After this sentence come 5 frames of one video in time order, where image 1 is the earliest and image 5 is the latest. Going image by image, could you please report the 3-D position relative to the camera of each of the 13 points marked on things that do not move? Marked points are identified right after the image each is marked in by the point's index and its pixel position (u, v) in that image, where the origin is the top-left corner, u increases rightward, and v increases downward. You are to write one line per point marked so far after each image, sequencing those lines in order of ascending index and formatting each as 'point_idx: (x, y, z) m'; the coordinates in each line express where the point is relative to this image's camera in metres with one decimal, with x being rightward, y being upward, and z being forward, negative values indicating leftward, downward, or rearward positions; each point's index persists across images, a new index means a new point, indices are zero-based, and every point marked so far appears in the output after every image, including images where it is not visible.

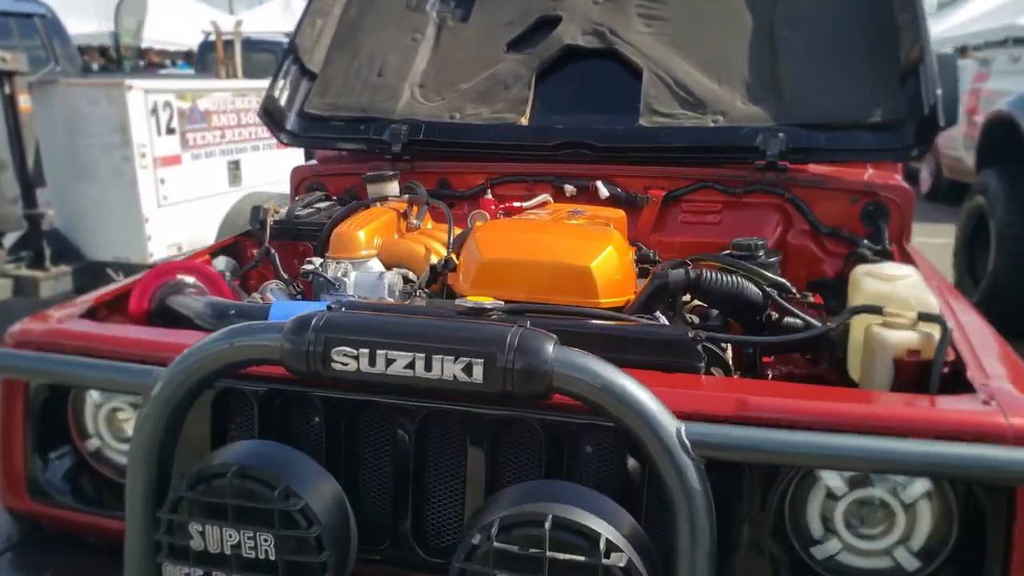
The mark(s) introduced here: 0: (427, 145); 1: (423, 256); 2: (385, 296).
0: (-0.3, +0.5, +2.9) m
1: (-0.2, +0.1, +2.2) m
2: (-0.3, 0.0, +2.0) m
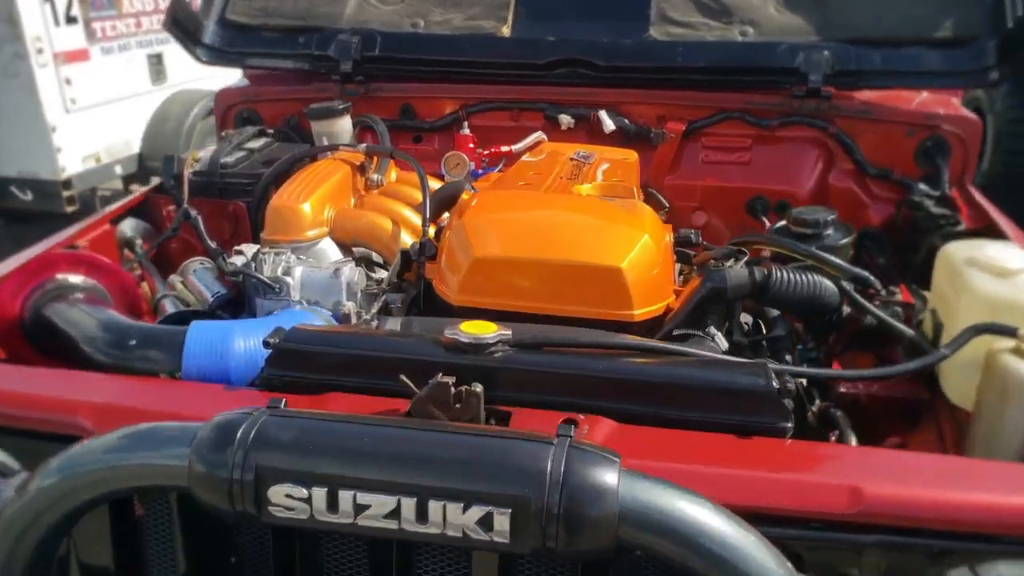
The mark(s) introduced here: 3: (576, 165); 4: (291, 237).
0: (-0.4, +0.6, +2.3) m
1: (-0.3, +0.1, +1.7) m
2: (-0.3, 0.0, +1.5) m
3: (+0.2, +0.3, +1.9) m
4: (-0.4, +0.1, +1.6) m
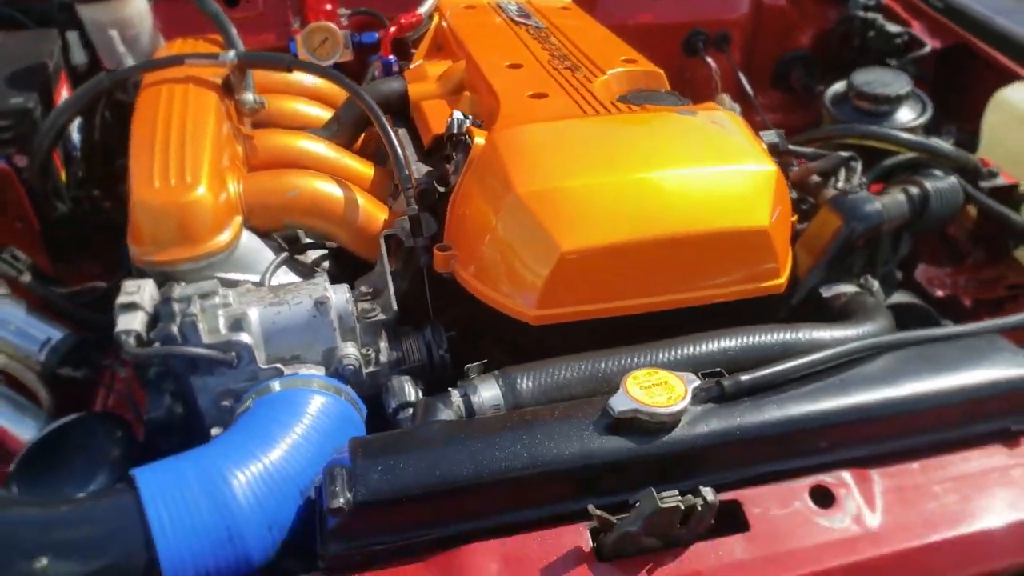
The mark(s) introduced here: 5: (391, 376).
0: (-0.6, +0.7, +1.5) m
1: (-0.2, +0.1, +1.1) m
2: (-0.2, -0.1, +0.9) m
3: (0.0, +0.4, +1.4) m
4: (-0.4, 0.0, +1.0) m
5: (-0.1, -0.1, +1.0) m
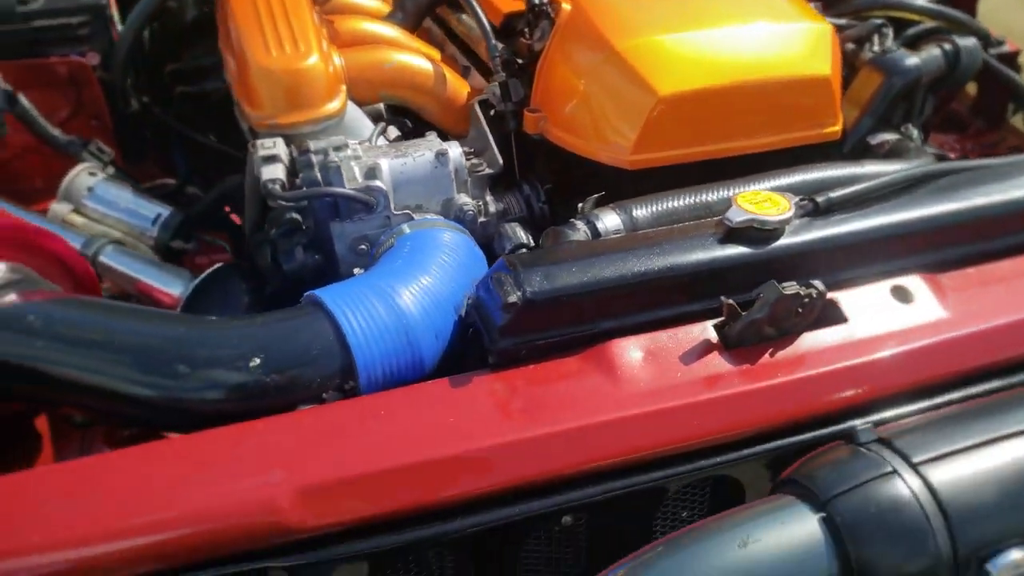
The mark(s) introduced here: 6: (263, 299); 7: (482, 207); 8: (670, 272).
0: (-0.6, +0.9, +1.5) m
1: (-0.1, +0.3, +1.2) m
2: (-0.1, +0.1, +1.0) m
3: (+0.1, +0.6, +1.4) m
4: (-0.3, +0.2, +1.0) m
5: (0.0, +0.1, +1.1) m
6: (-0.3, 0.0, +1.0) m
7: (0.0, +0.1, +1.1) m
8: (+0.2, 0.0, +0.9) m
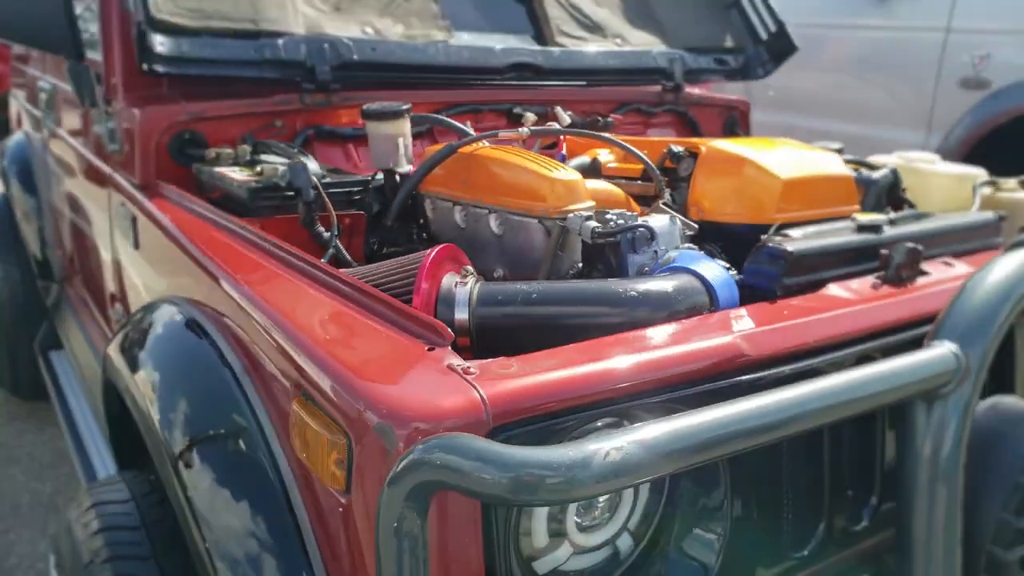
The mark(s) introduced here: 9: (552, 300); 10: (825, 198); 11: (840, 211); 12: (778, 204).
0: (-0.4, +0.6, +2.2) m
1: (+0.2, +0.2, +1.8) m
2: (+0.3, +0.1, +1.6) m
3: (+0.4, +0.4, +2.2) m
4: (+0.1, +0.2, +1.6) m
5: (+0.4, 0.0, +1.7) m
6: (+0.1, -0.1, +1.5) m
7: (+0.4, +0.1, +1.7) m
8: (+0.6, +0.1, +1.5) m
9: (+0.1, 0.0, +1.3) m
10: (+0.7, +0.2, +1.8) m
11: (+0.7, +0.2, +1.8) m
12: (+0.6, +0.2, +1.7) m
